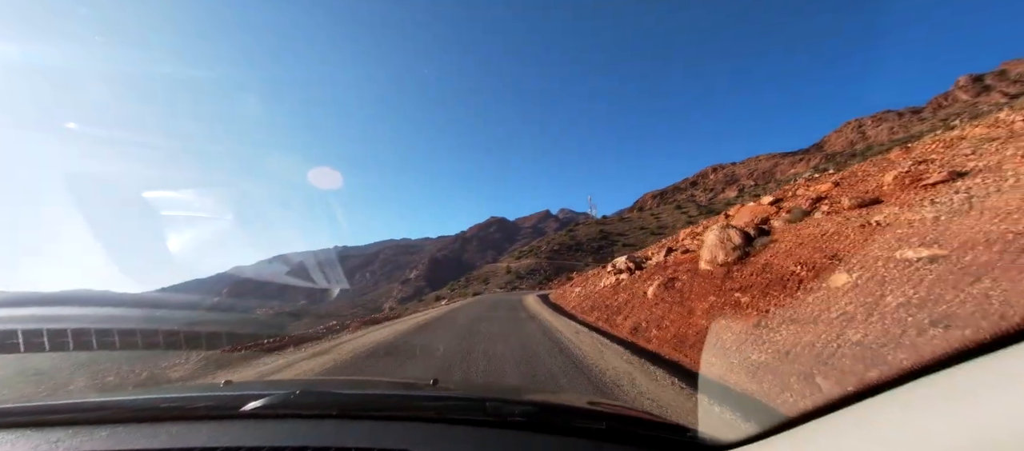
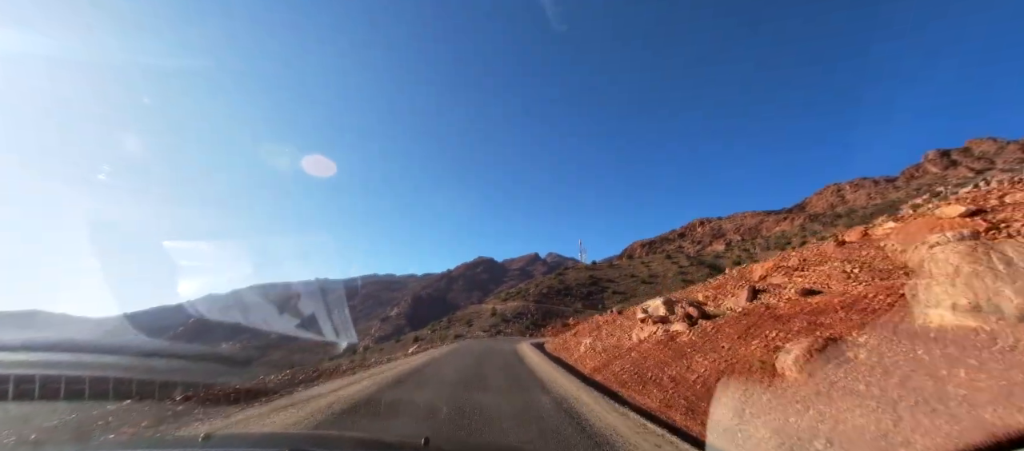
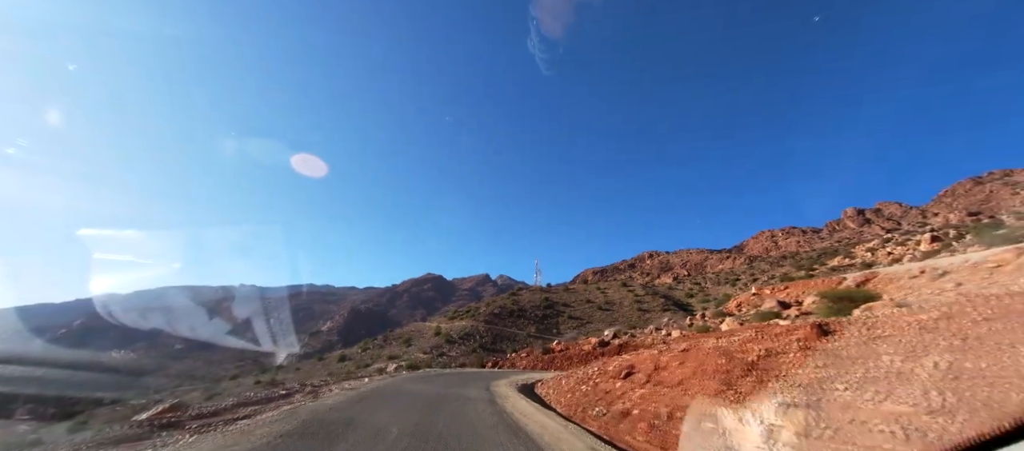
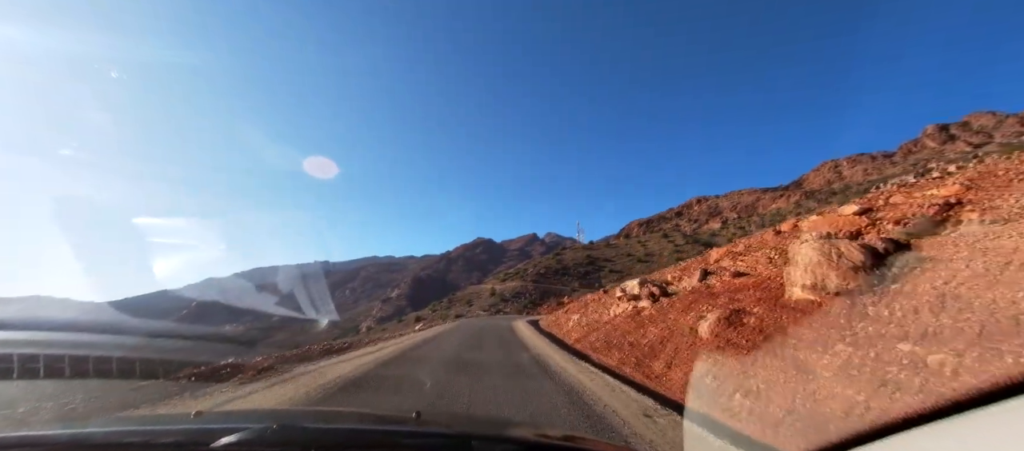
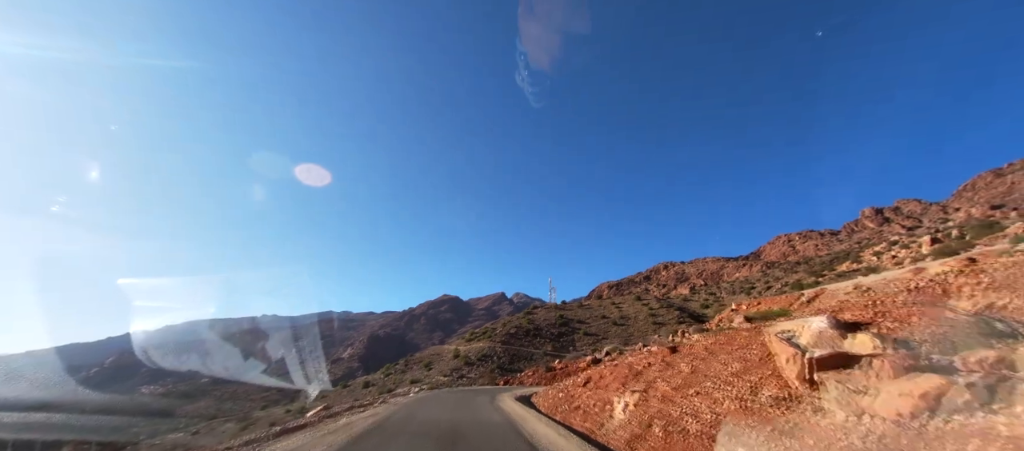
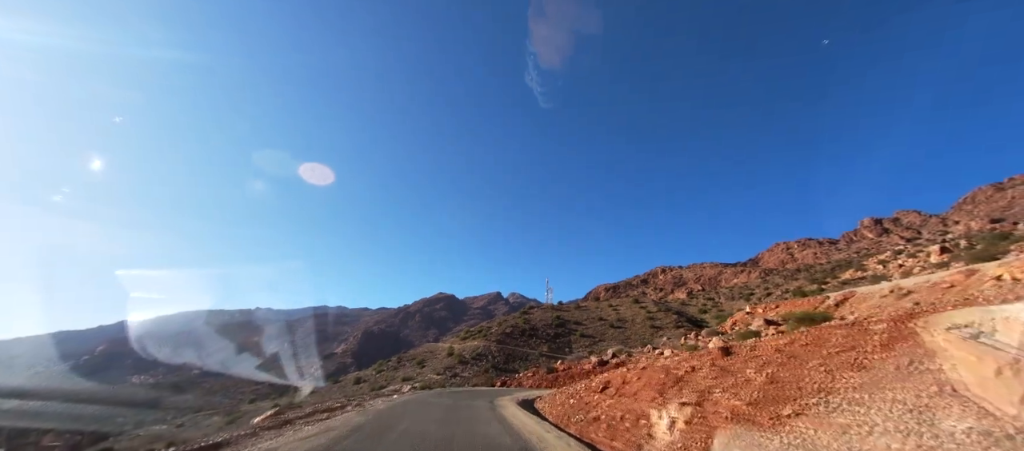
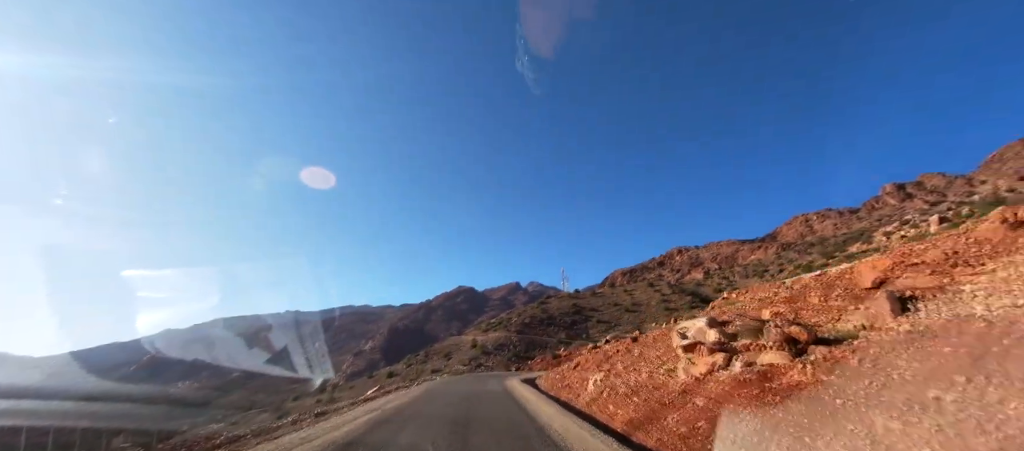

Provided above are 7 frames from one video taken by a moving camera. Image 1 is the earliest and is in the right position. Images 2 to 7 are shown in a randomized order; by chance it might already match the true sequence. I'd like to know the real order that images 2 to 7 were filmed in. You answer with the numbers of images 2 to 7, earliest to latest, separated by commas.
4, 2, 7, 5, 6, 3
